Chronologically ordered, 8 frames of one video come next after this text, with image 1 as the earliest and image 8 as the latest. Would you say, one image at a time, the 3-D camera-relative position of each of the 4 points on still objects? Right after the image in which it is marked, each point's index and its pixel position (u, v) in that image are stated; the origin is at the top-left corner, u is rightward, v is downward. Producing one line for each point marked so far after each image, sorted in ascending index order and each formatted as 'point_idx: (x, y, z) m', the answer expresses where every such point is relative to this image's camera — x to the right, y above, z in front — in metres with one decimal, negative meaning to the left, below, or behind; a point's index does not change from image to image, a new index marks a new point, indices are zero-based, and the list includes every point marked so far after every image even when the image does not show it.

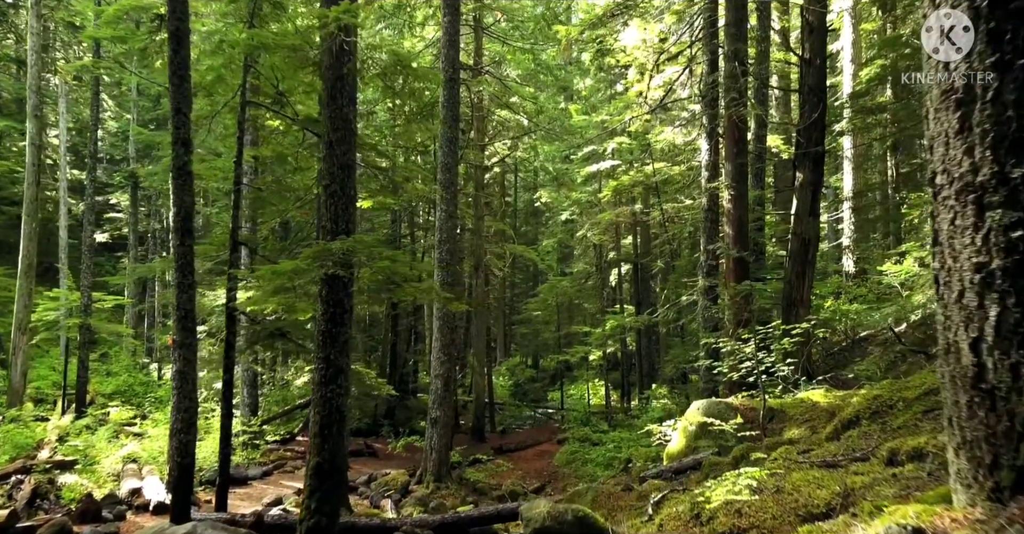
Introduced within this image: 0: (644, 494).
0: (+1.4, -2.5, +9.2) m
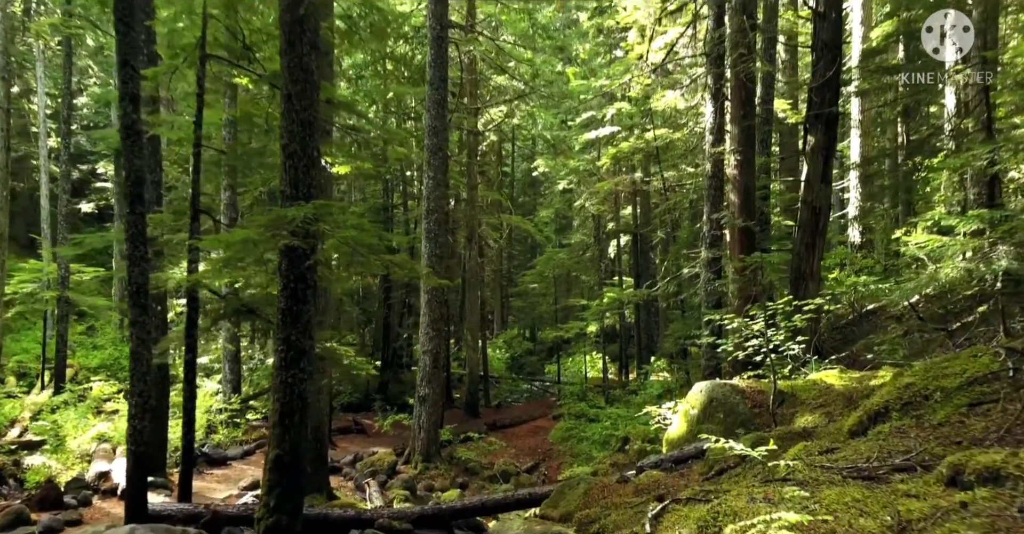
0: (+1.2, -2.2, +8.4) m
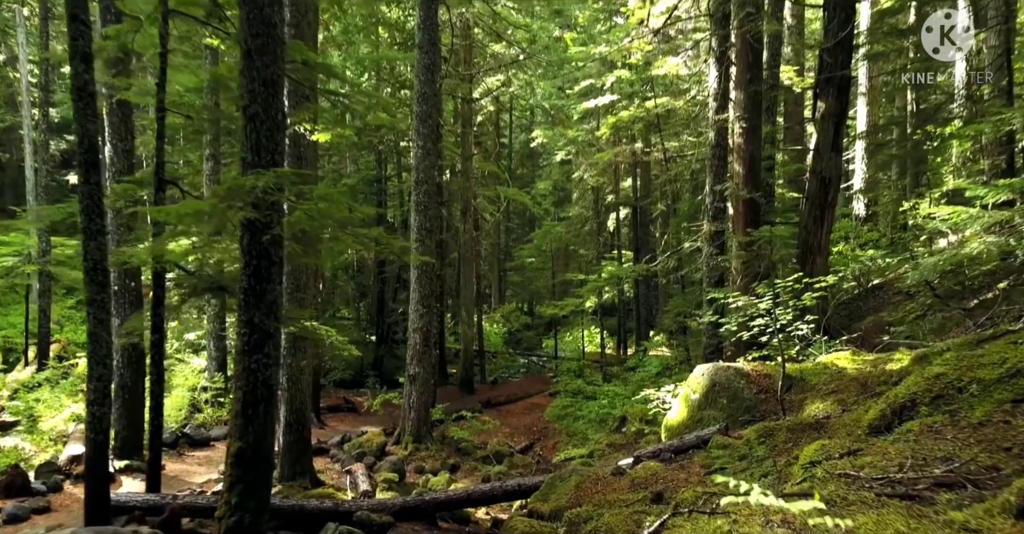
0: (+1.1, -1.9, +7.8) m
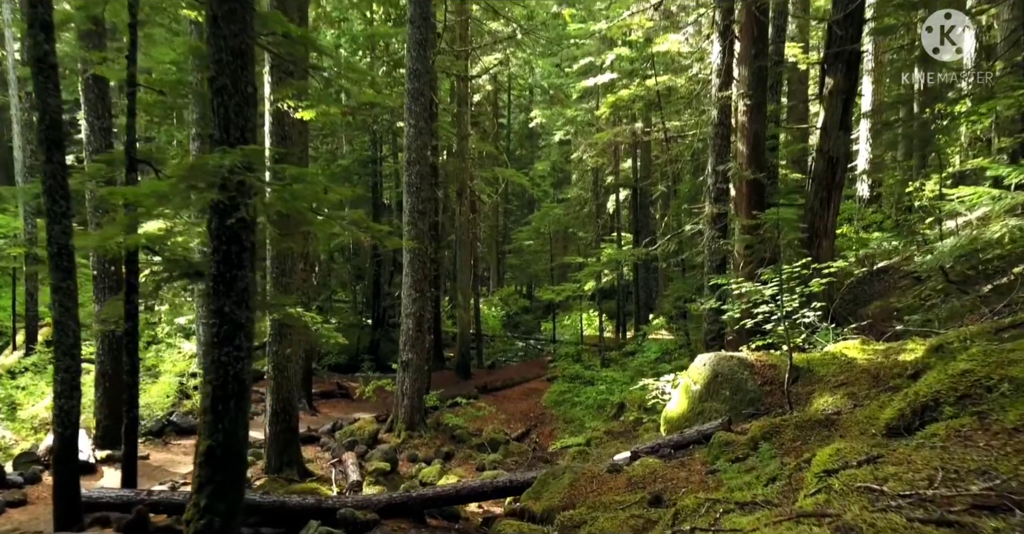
0: (+1.0, -1.8, +7.3) m
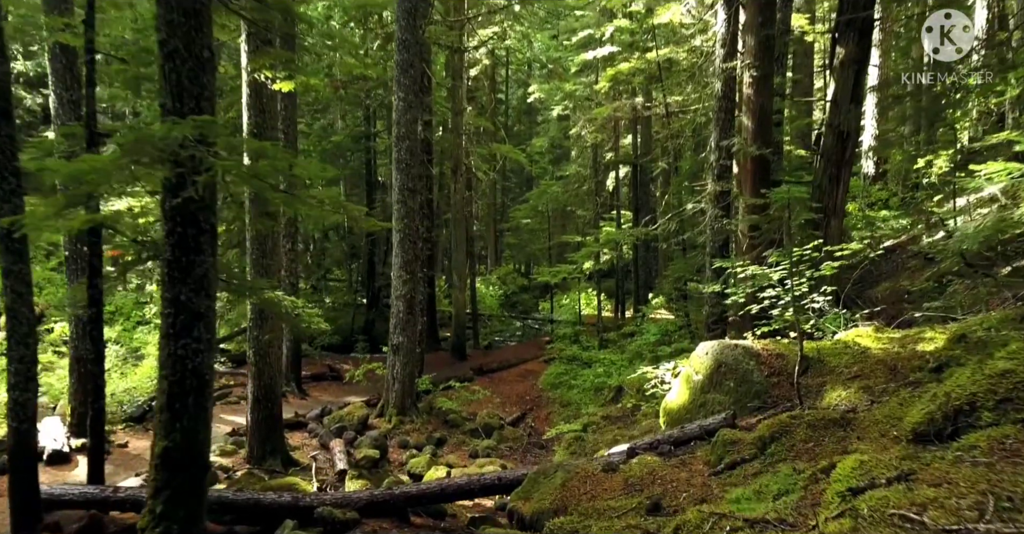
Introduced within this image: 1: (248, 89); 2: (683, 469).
0: (+0.9, -1.7, +6.8) m
1: (-3.3, +2.3, +10.8) m
2: (+1.4, -1.6, +6.7) m
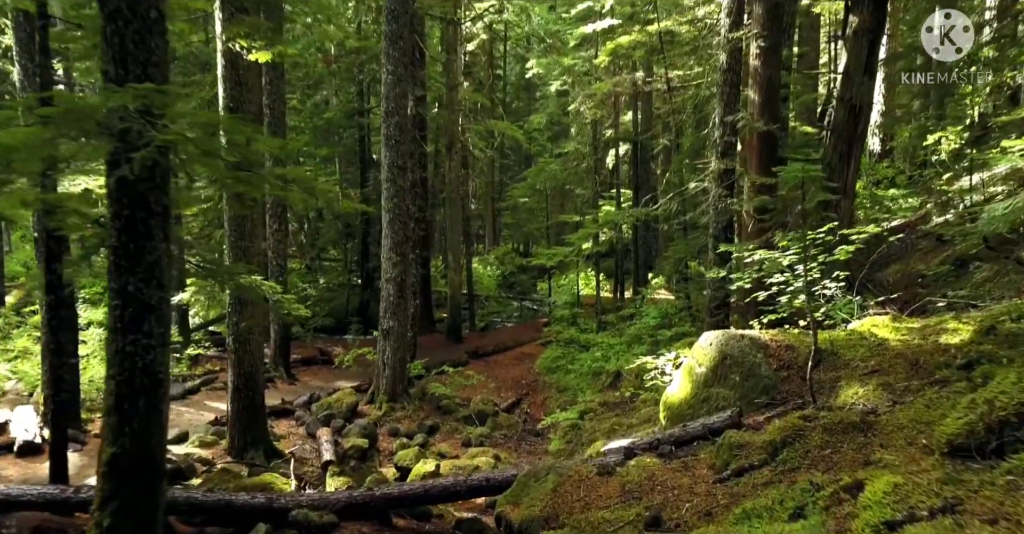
0: (+0.8, -1.6, +6.3) m
1: (-3.4, +2.5, +10.1) m
2: (+1.3, -1.5, +6.2) m
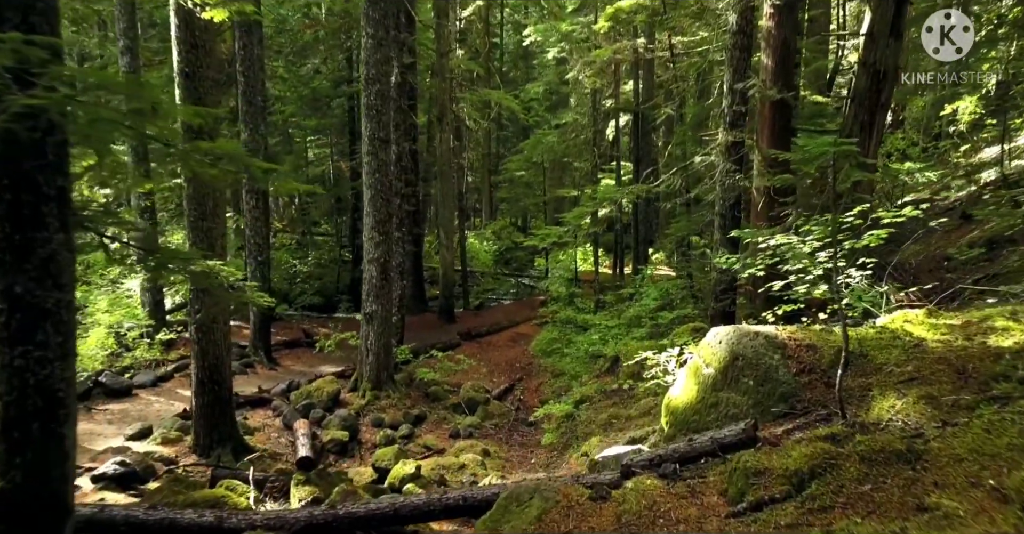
0: (+0.7, -1.5, +5.4) m
1: (-3.6, +2.6, +9.1) m
2: (+1.1, -1.4, +5.3) m
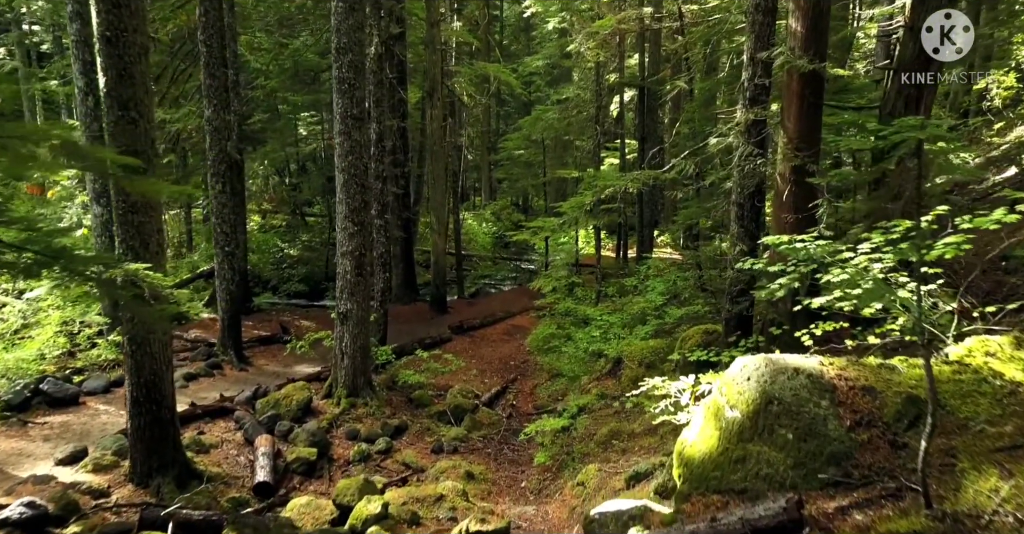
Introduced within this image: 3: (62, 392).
0: (+0.5, -1.7, +4.0) m
1: (-3.7, +2.6, +7.6) m
2: (+0.9, -1.6, +3.9) m
3: (-6.3, -1.7, +11.8) m
